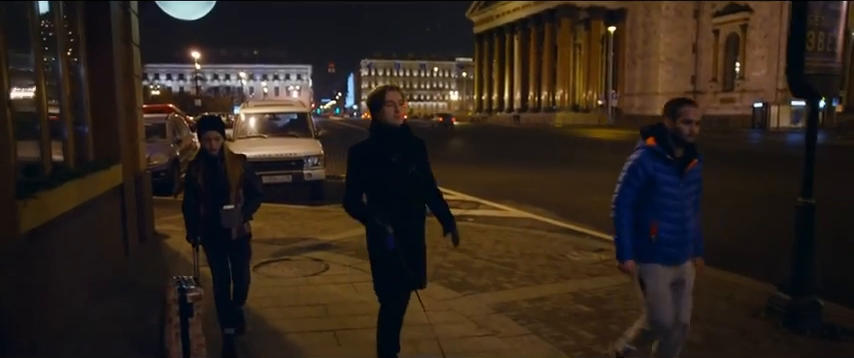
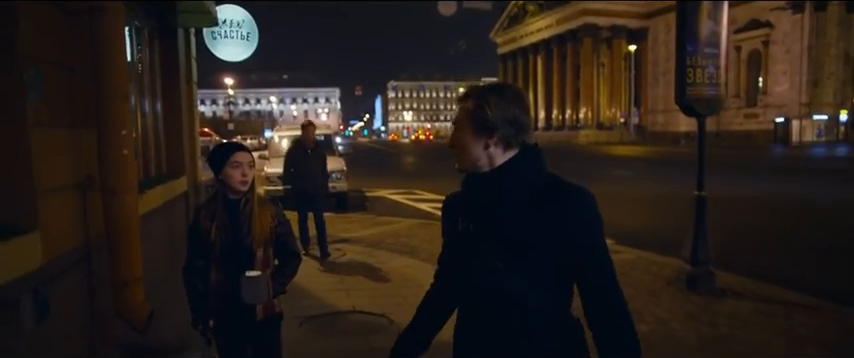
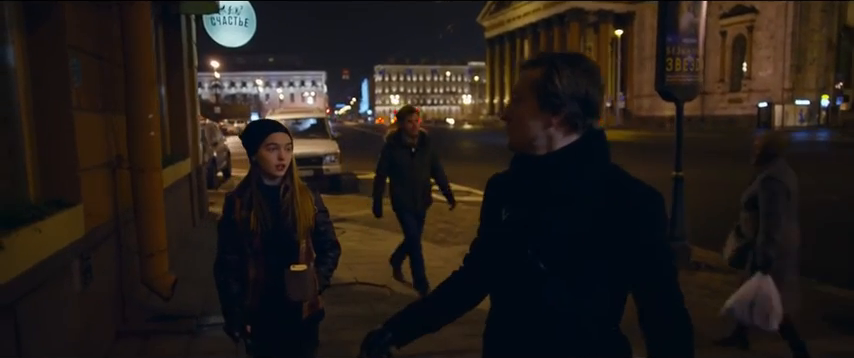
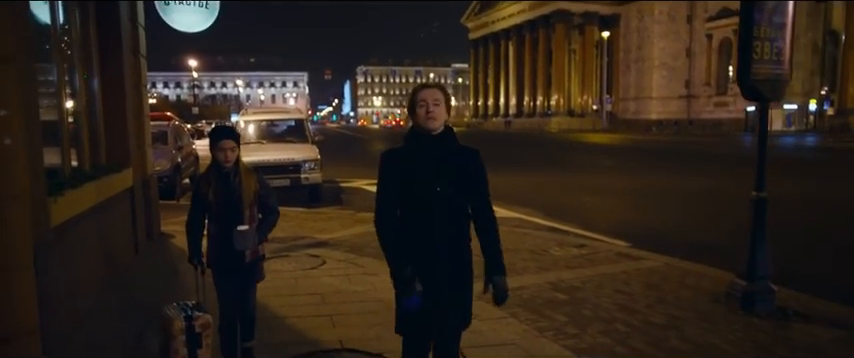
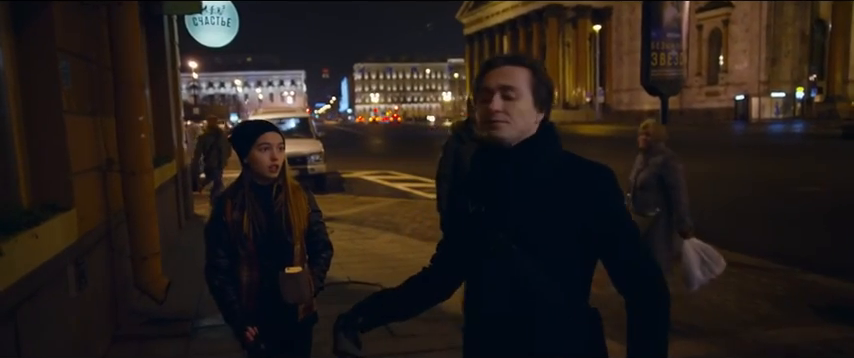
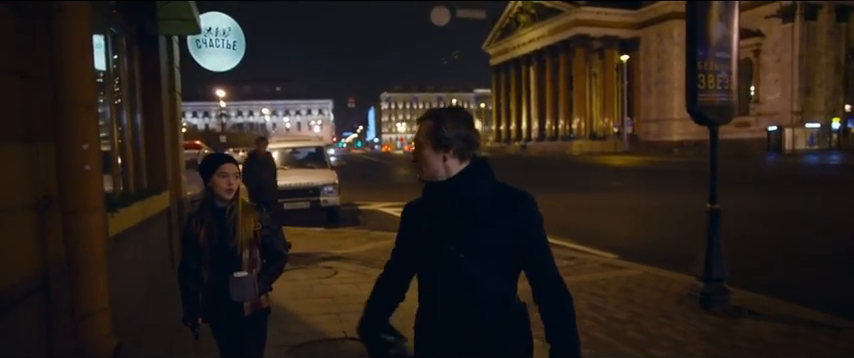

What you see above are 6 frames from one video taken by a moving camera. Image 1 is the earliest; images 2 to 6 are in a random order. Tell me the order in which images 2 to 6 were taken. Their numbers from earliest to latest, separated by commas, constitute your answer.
4, 6, 2, 3, 5
